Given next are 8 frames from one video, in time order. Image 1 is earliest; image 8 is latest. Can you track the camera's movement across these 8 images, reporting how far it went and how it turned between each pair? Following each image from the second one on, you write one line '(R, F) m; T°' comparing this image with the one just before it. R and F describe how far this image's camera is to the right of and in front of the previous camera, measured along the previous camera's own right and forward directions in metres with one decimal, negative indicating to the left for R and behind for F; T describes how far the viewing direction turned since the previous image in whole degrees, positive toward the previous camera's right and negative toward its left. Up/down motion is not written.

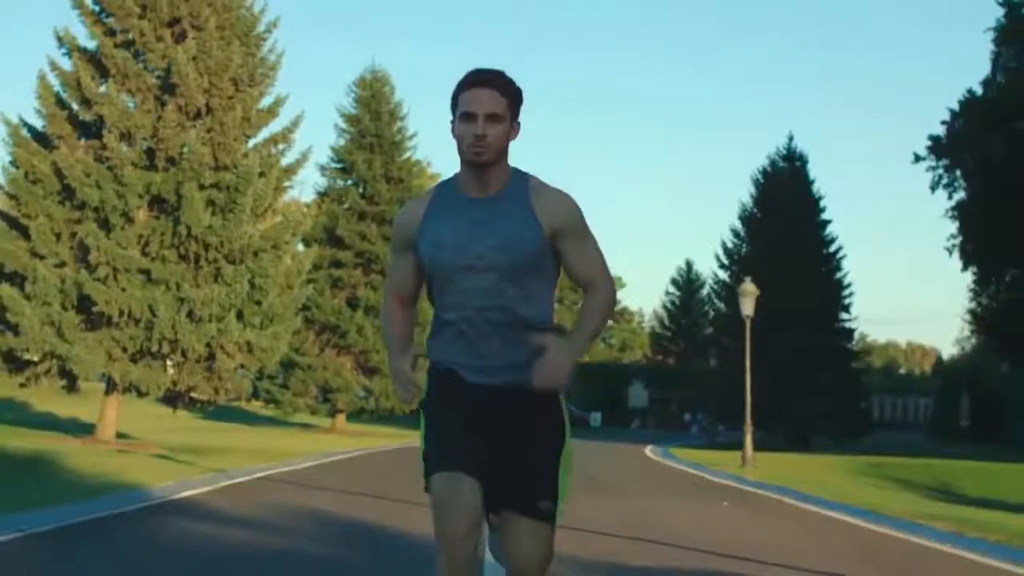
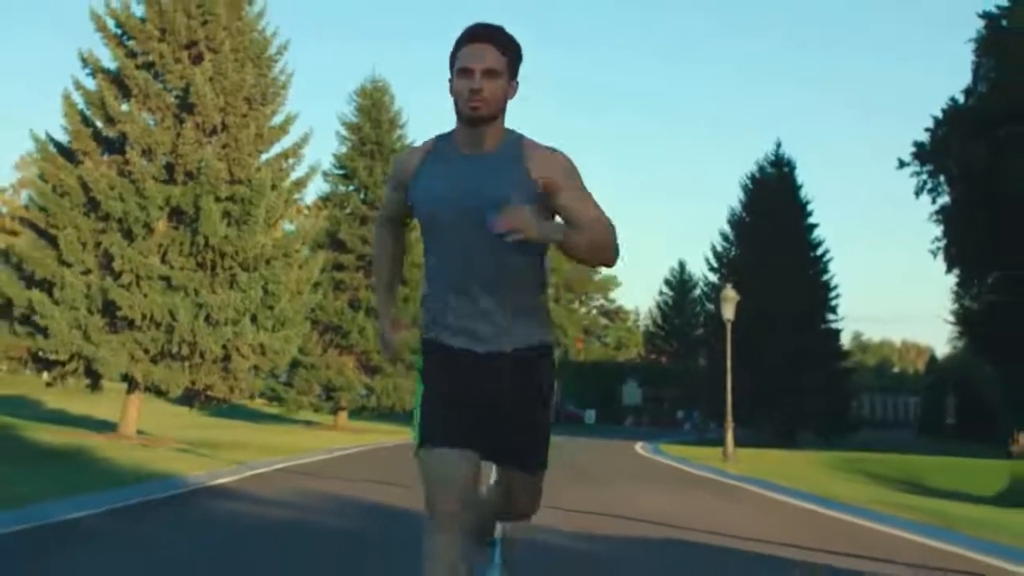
(0.0, -2.1) m; 0°
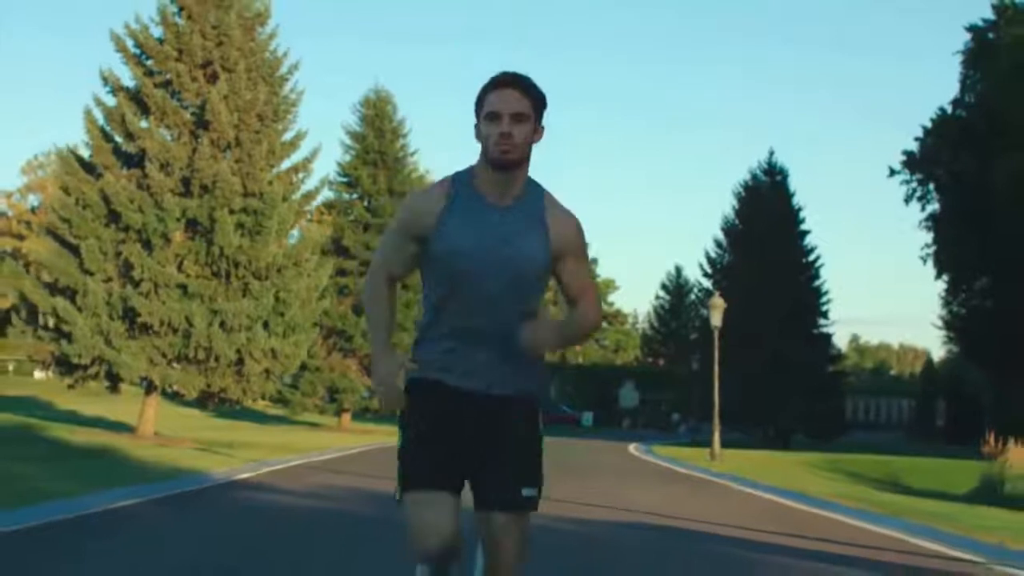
(0.0, -1.7) m; 0°
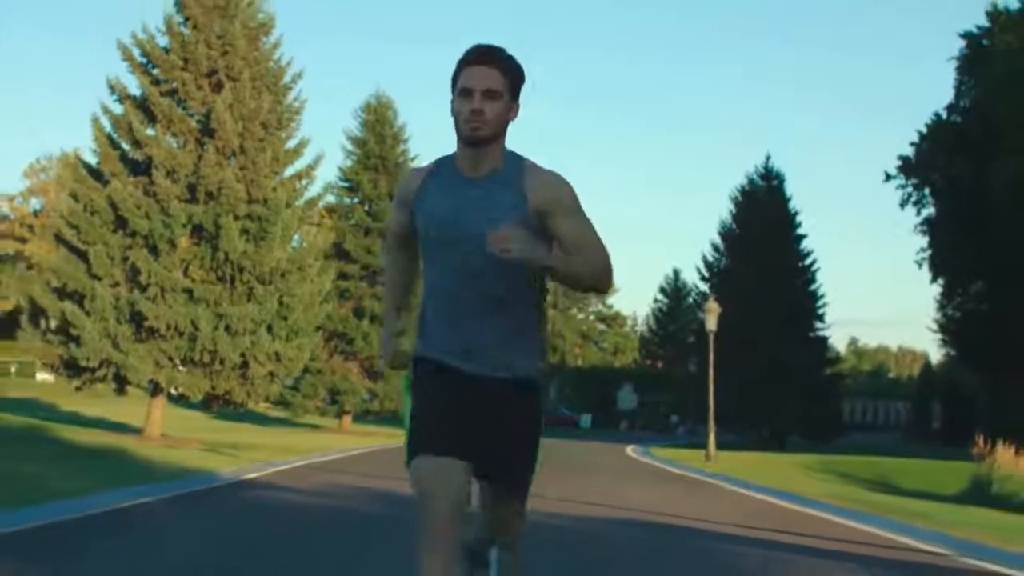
(0.0, -0.7) m; 0°
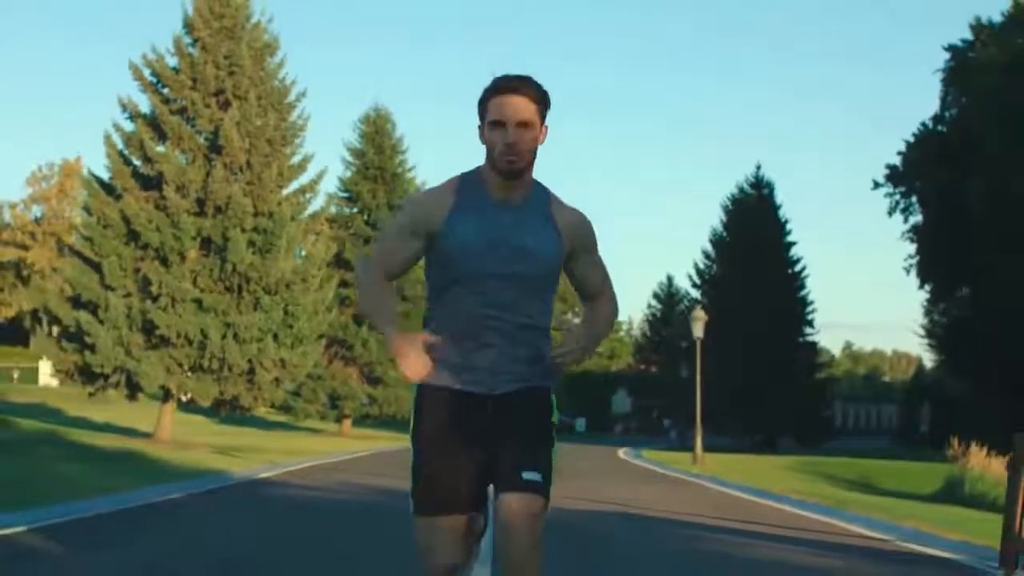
(0.0, -1.6) m; 0°
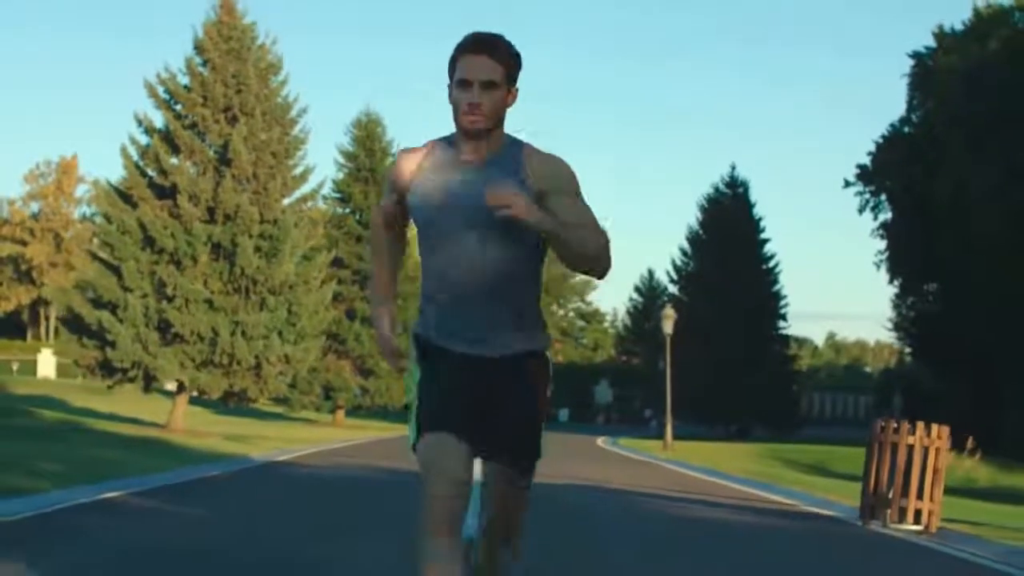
(0.0, -3.2) m; +1°
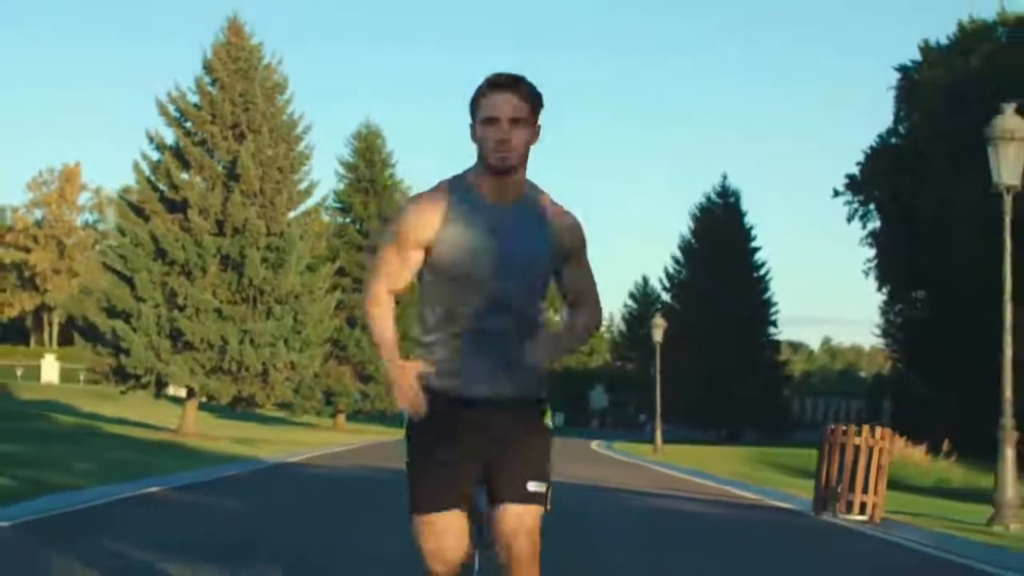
(0.0, -1.8) m; 0°
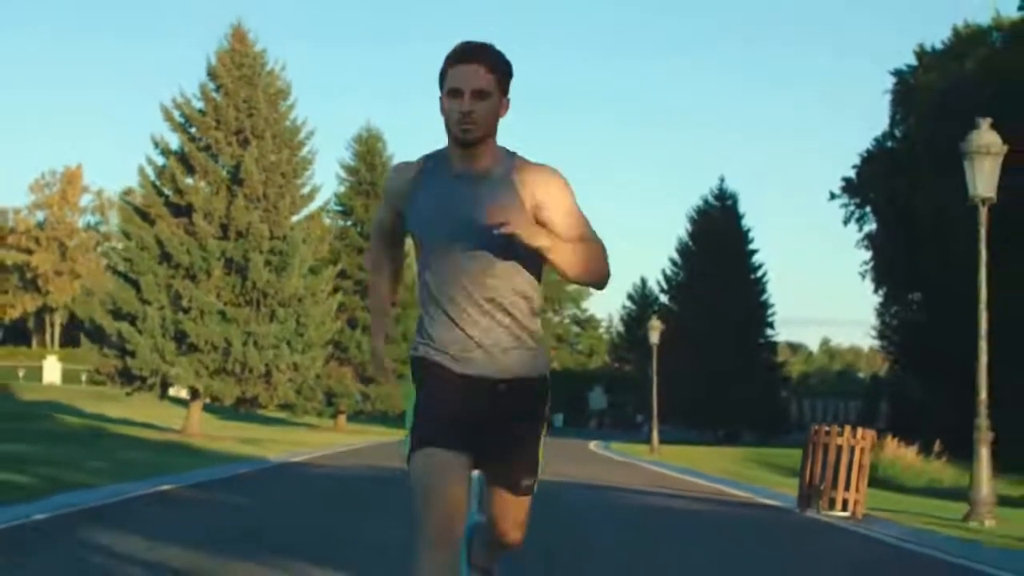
(0.0, -0.7) m; 0°
